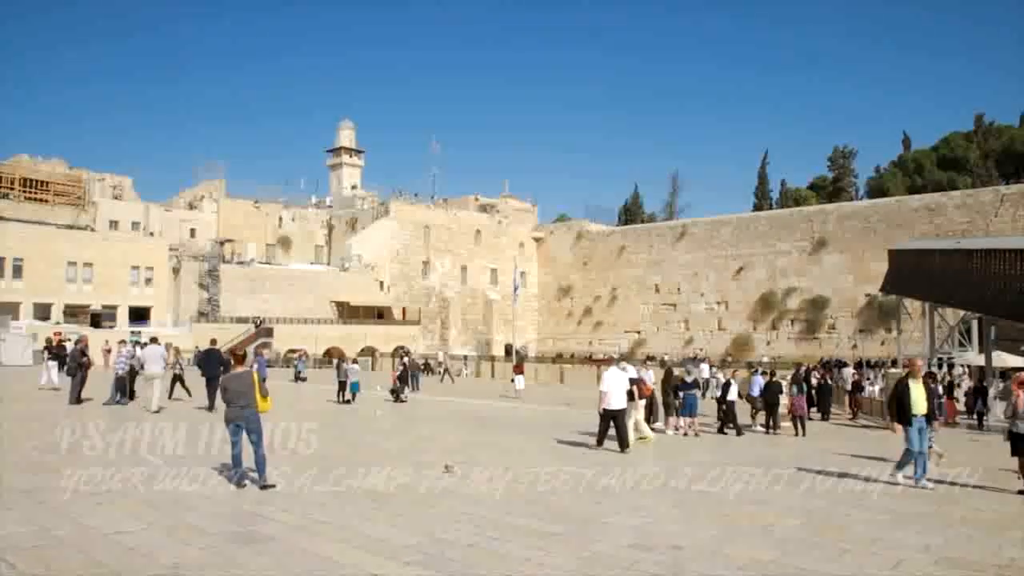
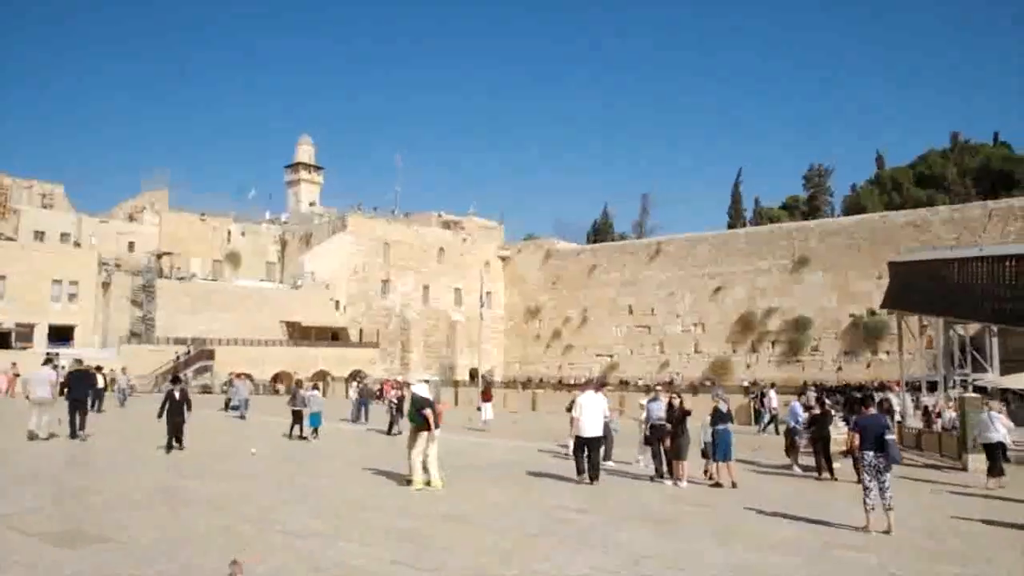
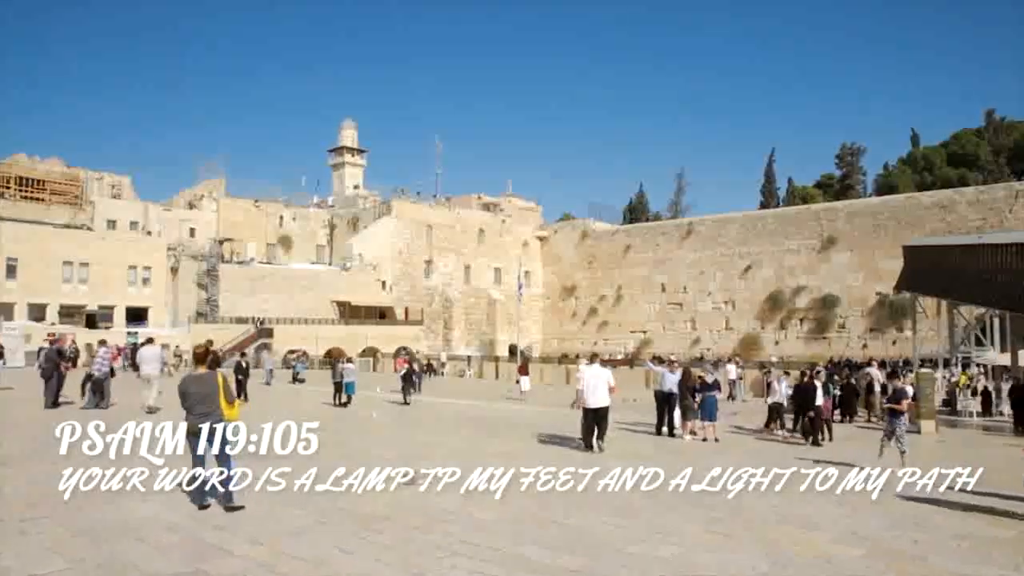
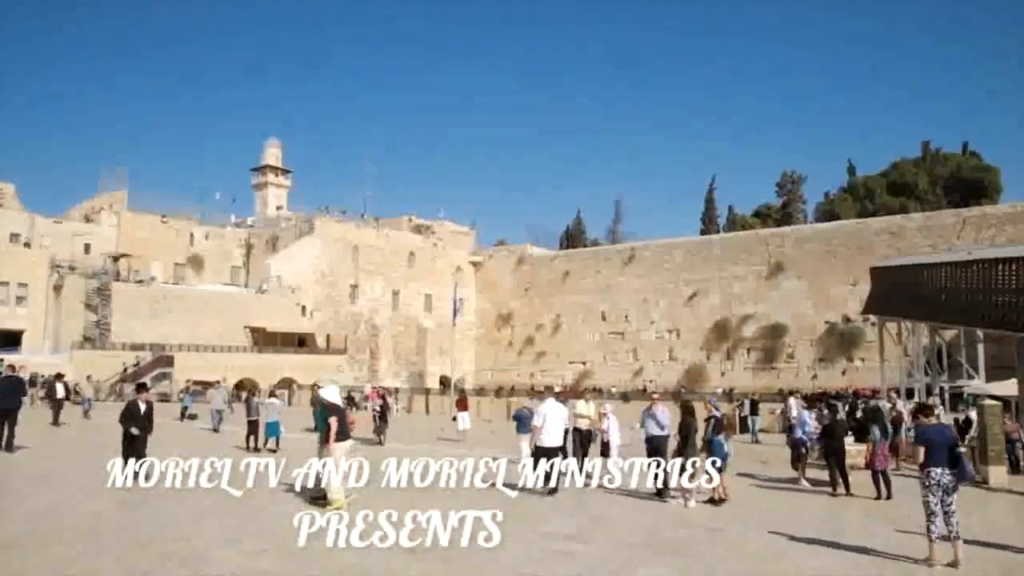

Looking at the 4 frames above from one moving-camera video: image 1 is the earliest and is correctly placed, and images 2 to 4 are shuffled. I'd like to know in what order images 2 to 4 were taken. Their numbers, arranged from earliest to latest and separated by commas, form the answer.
3, 2, 4
